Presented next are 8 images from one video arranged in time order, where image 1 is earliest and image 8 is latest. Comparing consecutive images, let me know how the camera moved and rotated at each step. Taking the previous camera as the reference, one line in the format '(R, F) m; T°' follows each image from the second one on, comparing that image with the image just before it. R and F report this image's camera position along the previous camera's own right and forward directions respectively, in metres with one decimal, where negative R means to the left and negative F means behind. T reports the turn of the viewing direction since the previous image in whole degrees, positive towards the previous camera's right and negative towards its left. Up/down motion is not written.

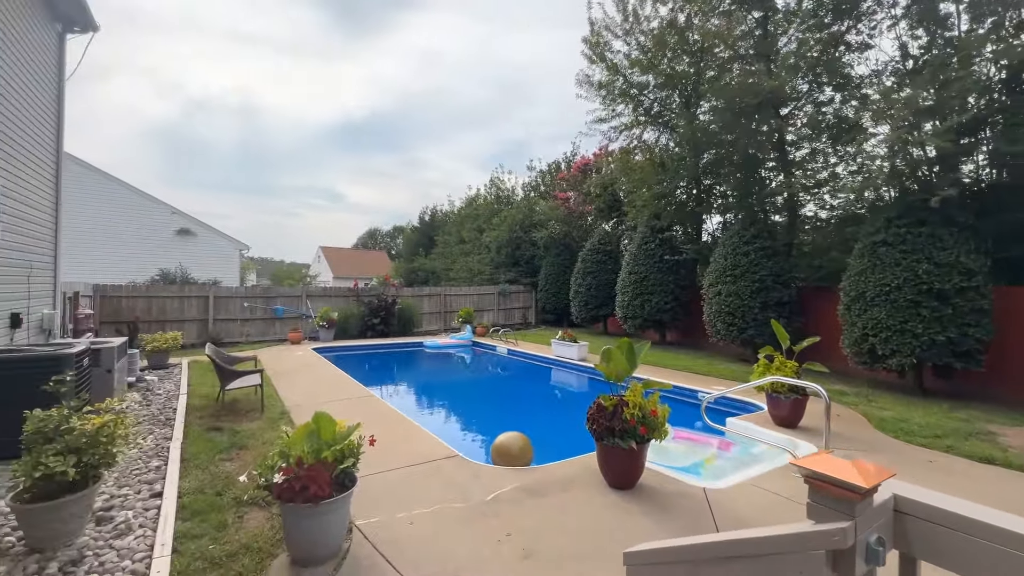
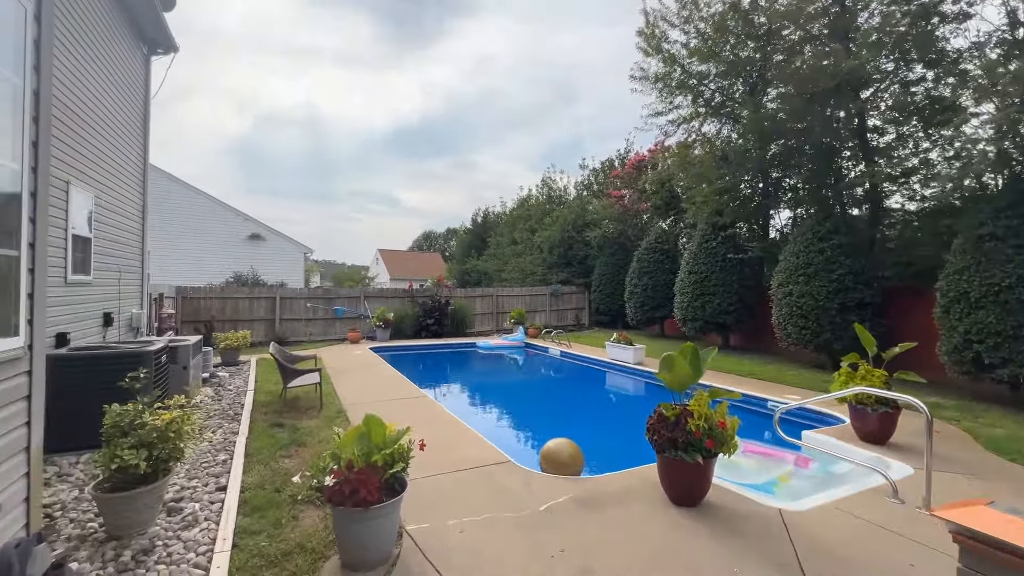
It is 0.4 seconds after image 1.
(0.0, +0.1) m; -7°
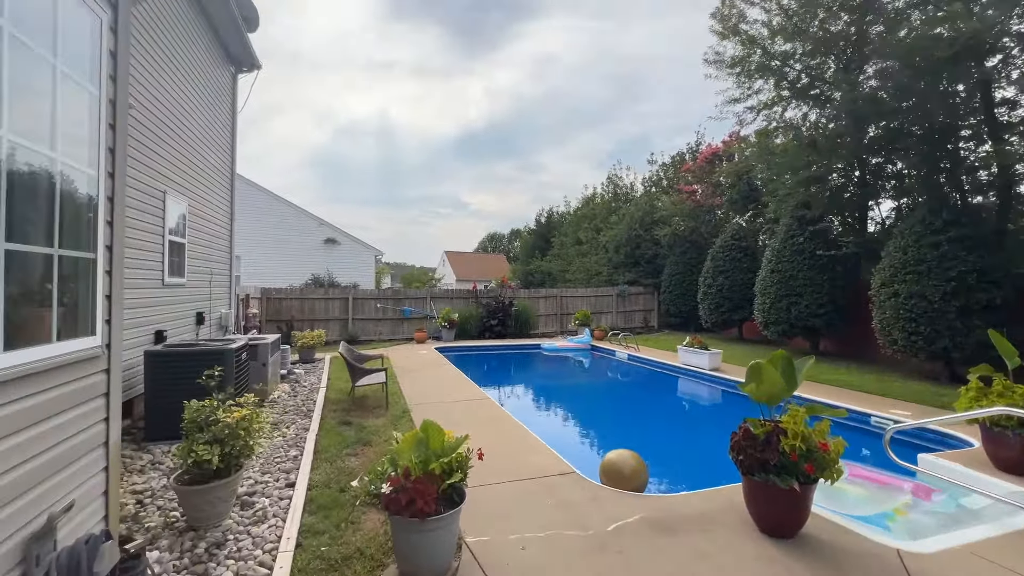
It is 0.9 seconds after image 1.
(0.0, +0.2) m; -8°
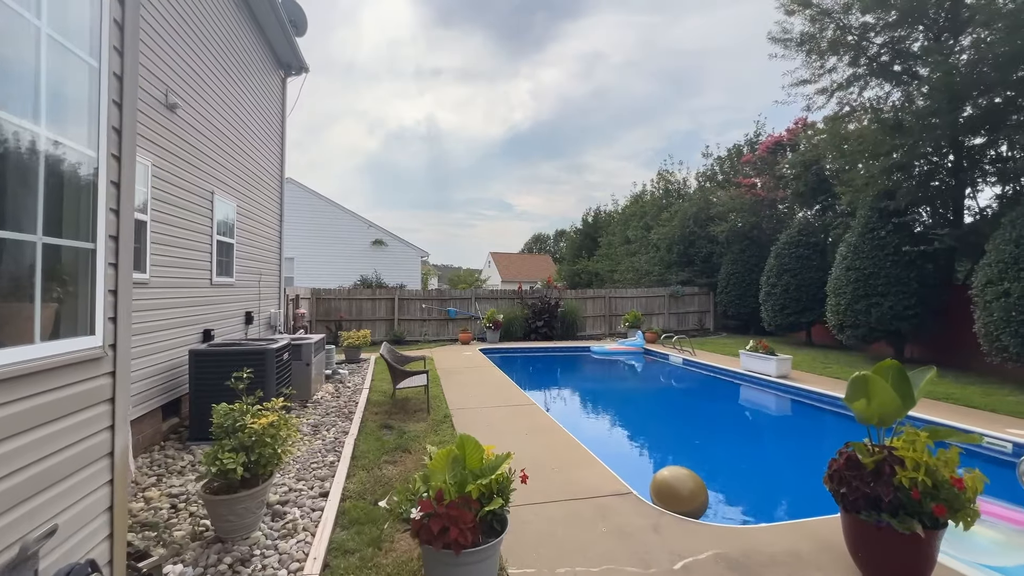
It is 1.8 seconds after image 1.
(0.0, +0.3) m; -6°
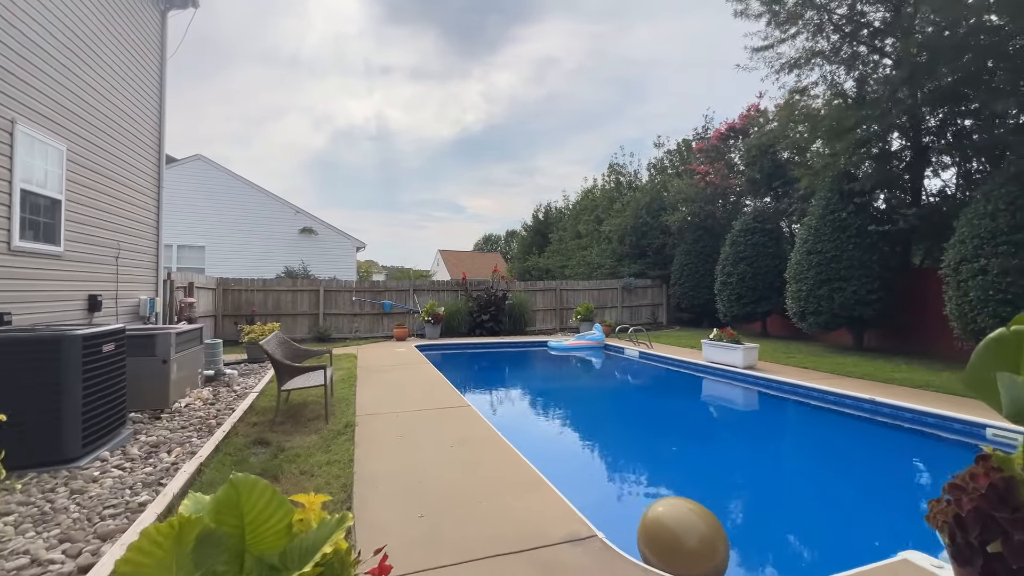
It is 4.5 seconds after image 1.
(+0.2, +1.2) m; +6°
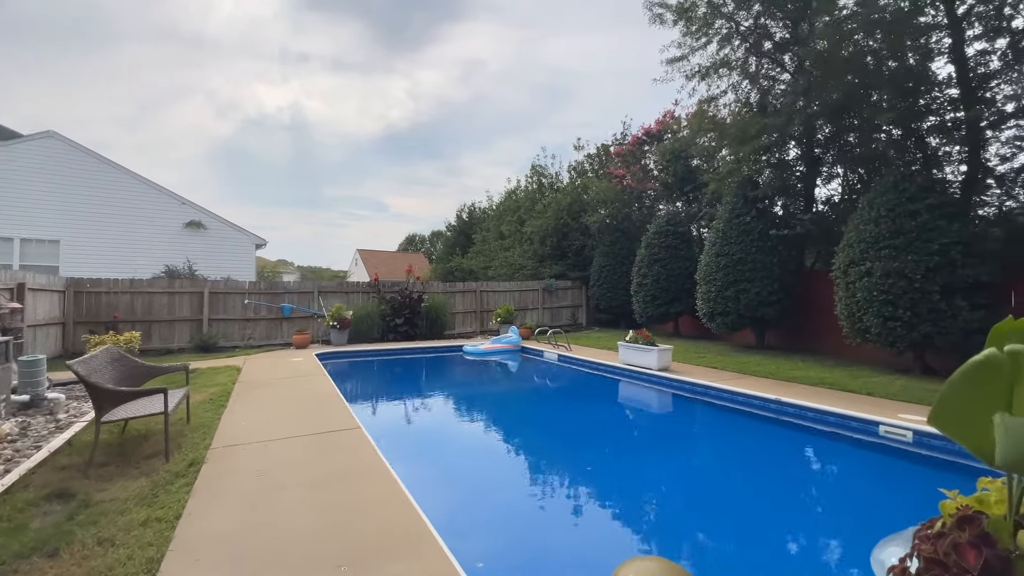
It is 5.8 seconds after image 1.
(+0.2, +0.5) m; +9°
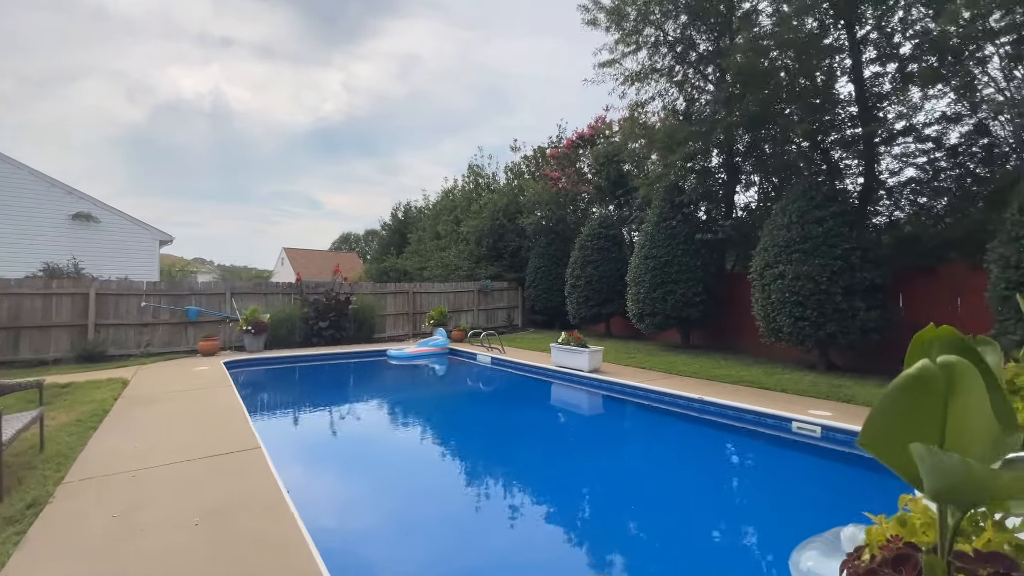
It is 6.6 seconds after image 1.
(+0.1, +0.2) m; +8°
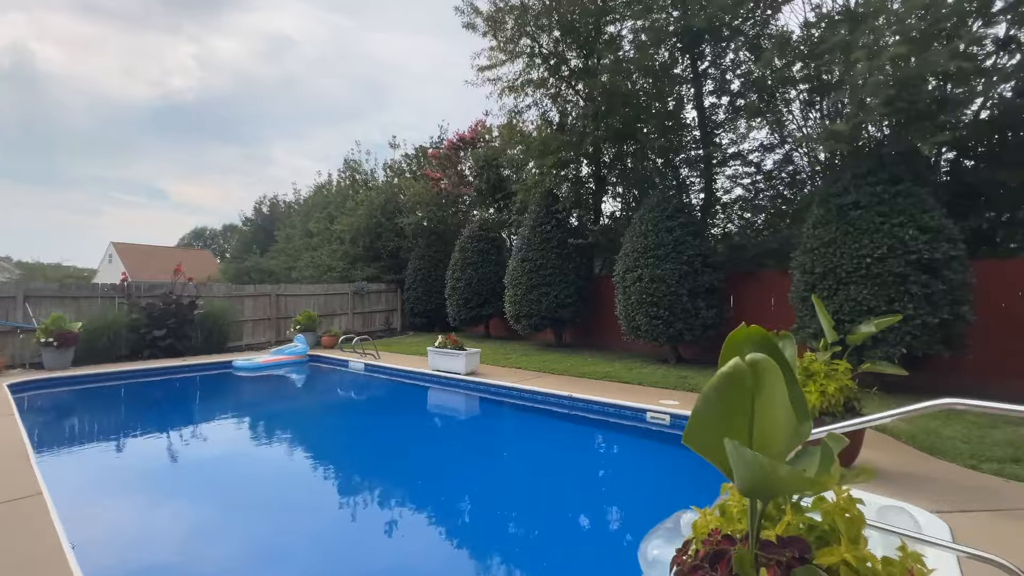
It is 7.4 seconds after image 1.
(+0.1, +0.1) m; +15°
